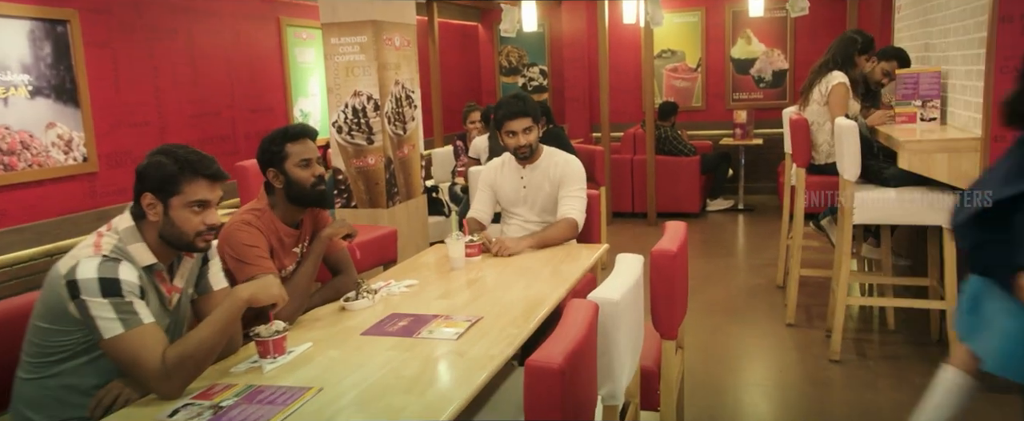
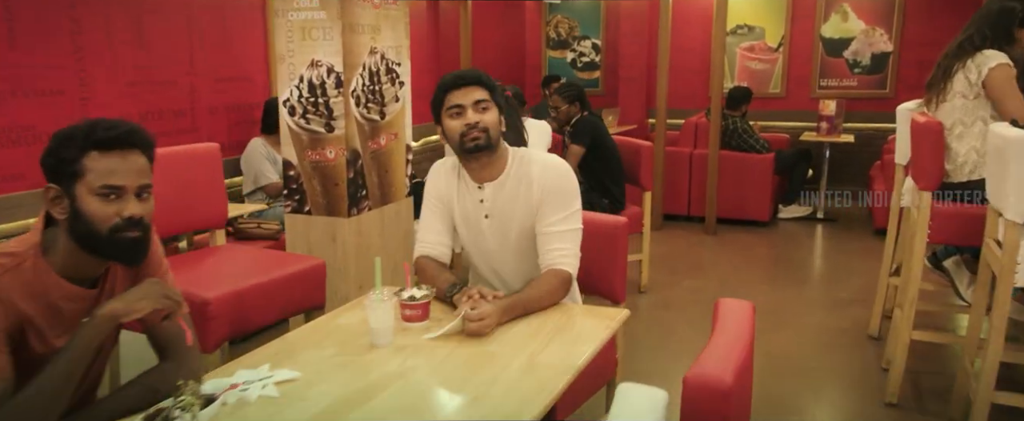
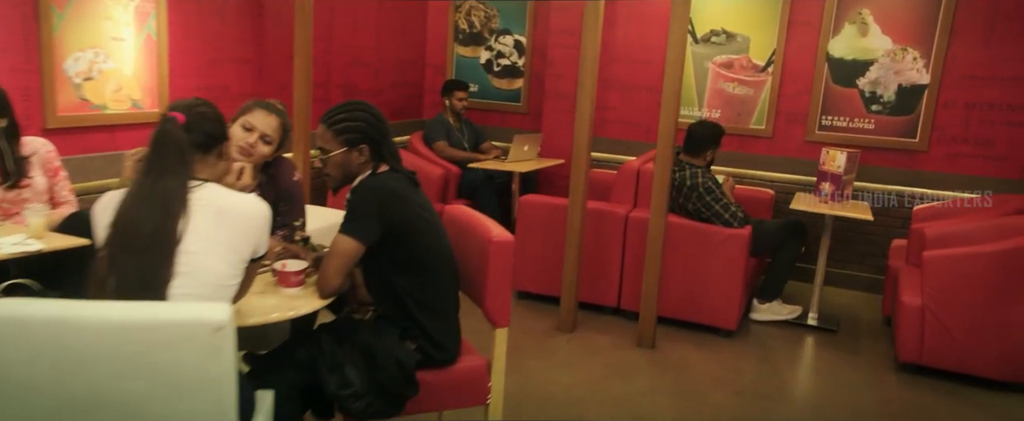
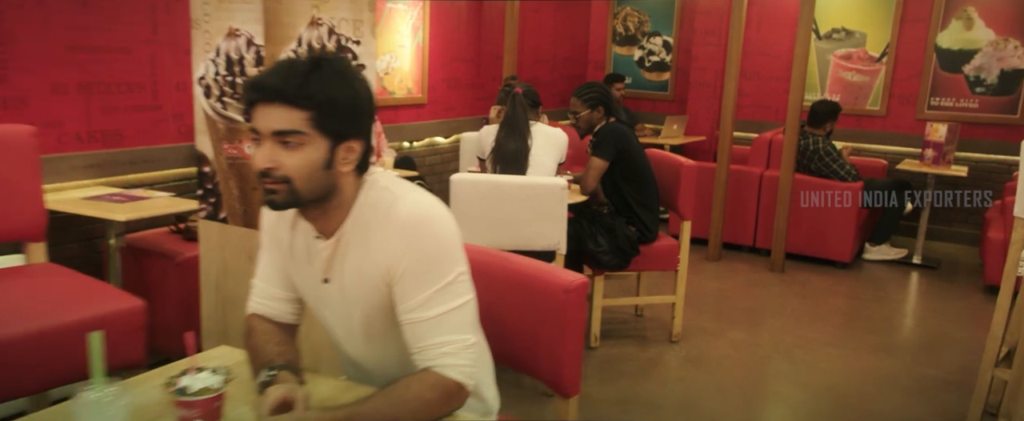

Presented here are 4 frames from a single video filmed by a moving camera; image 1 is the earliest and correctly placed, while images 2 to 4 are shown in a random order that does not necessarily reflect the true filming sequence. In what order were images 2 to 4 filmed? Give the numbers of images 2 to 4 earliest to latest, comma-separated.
2, 4, 3
